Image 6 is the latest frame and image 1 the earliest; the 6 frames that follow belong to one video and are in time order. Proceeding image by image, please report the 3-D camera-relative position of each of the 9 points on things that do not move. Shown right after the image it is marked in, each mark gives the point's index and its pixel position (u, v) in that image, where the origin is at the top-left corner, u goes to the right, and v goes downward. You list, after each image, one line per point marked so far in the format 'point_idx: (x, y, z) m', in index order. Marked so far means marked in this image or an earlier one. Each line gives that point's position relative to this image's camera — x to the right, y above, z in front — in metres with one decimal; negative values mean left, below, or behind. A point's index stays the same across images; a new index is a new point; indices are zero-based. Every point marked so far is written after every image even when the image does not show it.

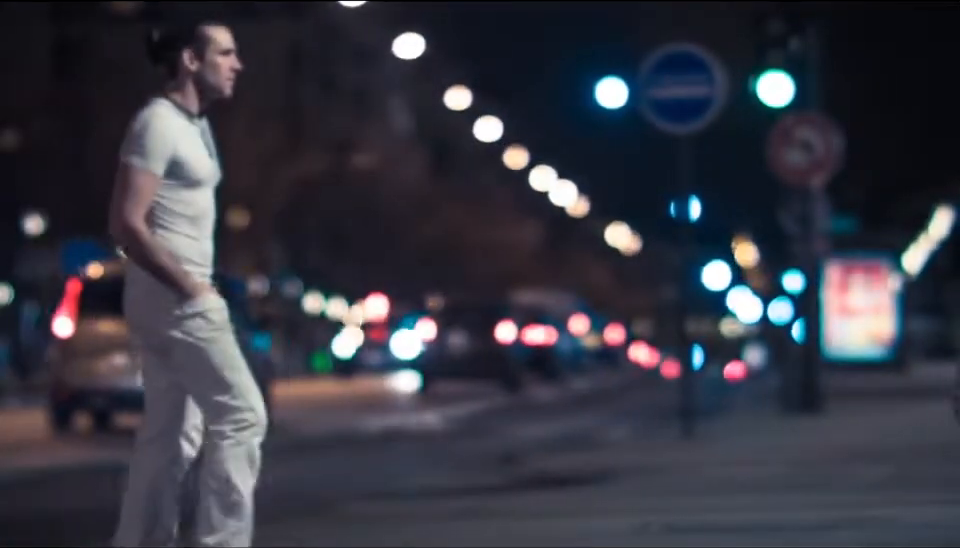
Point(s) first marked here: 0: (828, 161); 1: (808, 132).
0: (+4.0, +1.2, +19.3) m
1: (+3.7, +1.5, +19.3) m
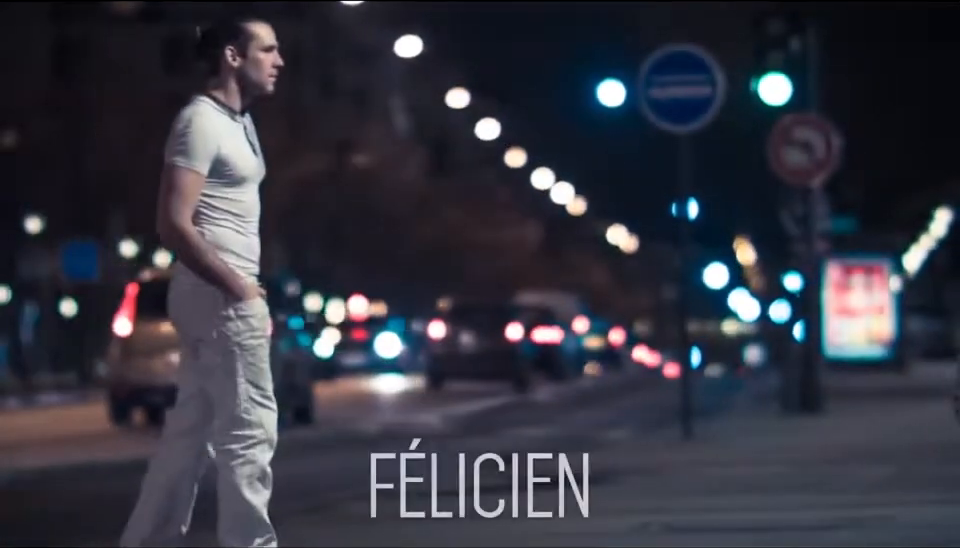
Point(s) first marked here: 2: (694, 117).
0: (+3.6, +1.1, +19.5) m
1: (+3.3, +1.4, +19.5) m
2: (+1.9, +1.4, +17.6) m
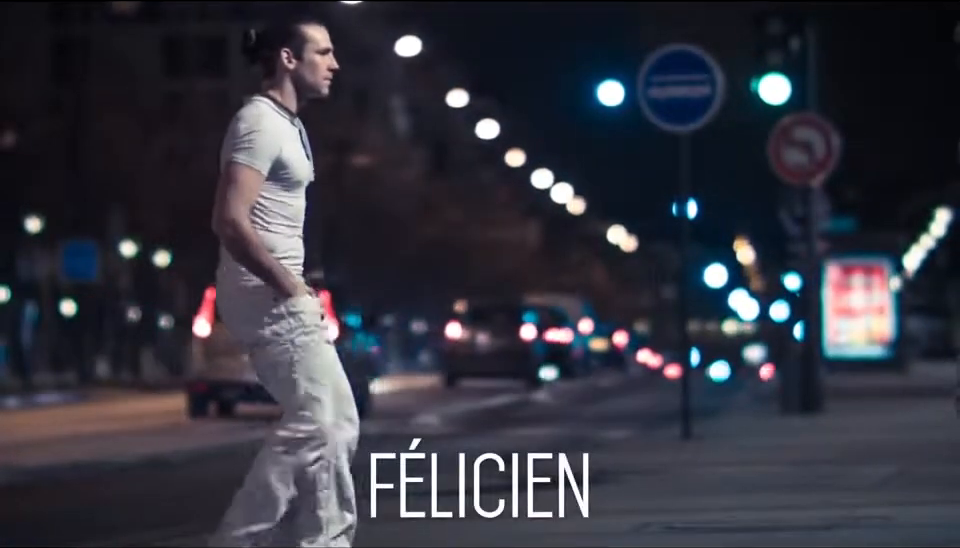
0: (+3.6, +1.1, +19.5) m
1: (+3.3, +1.4, +19.5) m
2: (+1.9, +1.4, +17.6) m
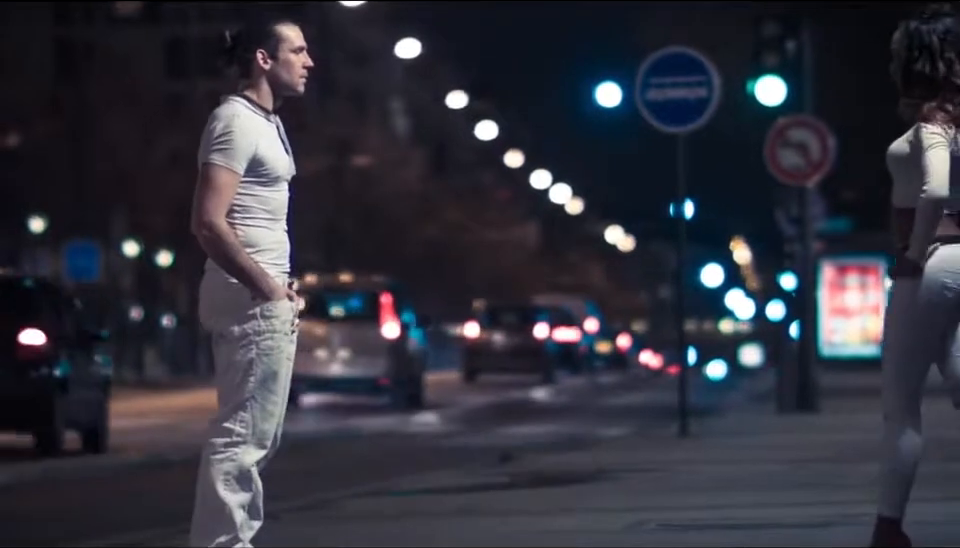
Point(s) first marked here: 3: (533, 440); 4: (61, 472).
0: (+3.5, +1.1, +19.7) m
1: (+3.3, +1.4, +19.6) m
2: (+1.9, +1.4, +17.7) m
3: (+0.4, -1.5, +17.5) m
4: (-3.5, -1.7, +15.8) m
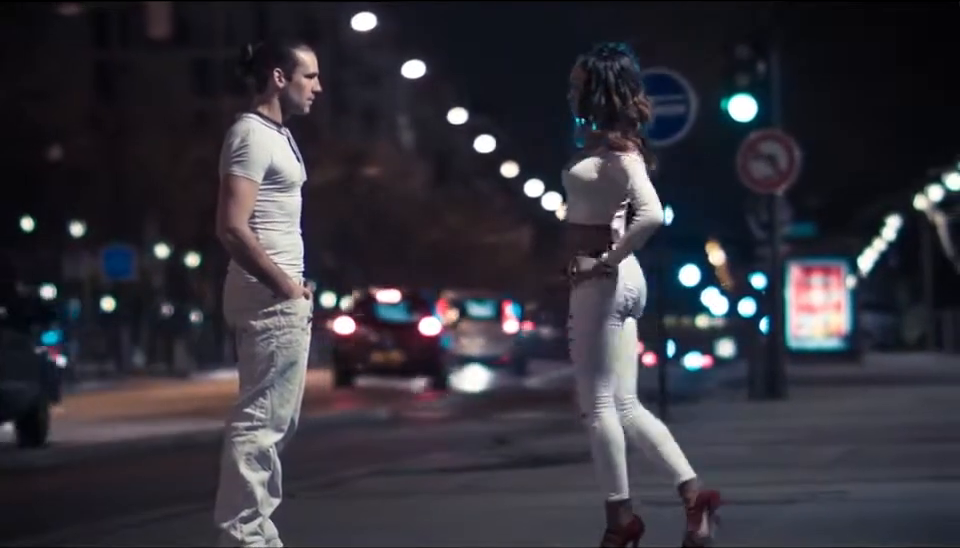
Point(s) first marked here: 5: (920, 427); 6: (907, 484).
0: (+3.5, +1.2, +20.9) m
1: (+3.3, +1.5, +20.8) m
2: (+1.9, +1.5, +18.9) m
3: (+0.4, -1.5, +18.8) m
4: (-3.5, -1.6, +17.0) m
5: (+3.6, -1.3, +15.7) m
6: (+2.9, -1.4, +12.8) m
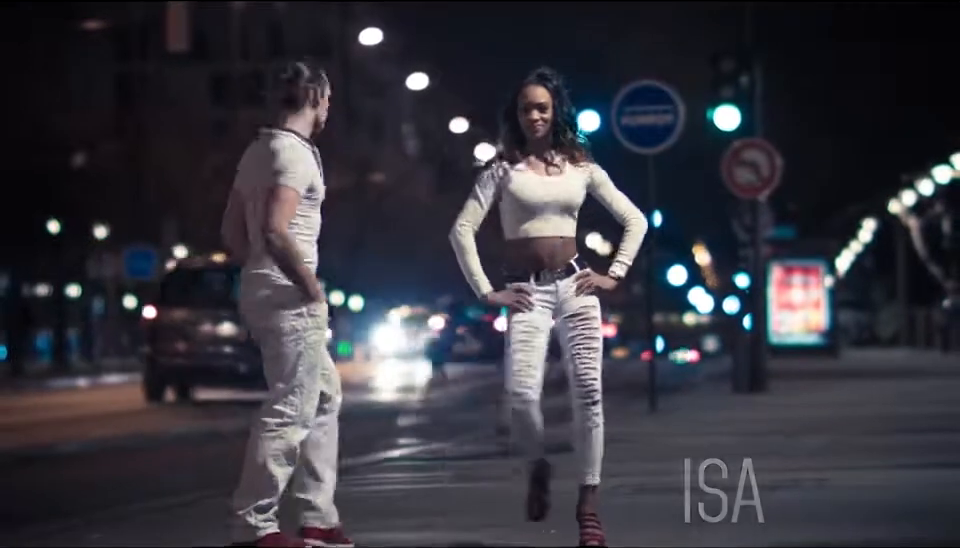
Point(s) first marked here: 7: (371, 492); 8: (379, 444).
0: (+3.5, +1.2, +21.7) m
1: (+3.3, +1.5, +21.6) m
2: (+1.9, +1.5, +19.7) m
3: (+0.4, -1.5, +19.6) m
4: (-3.5, -1.6, +17.9) m
5: (+3.6, -1.3, +16.5) m
6: (+2.9, -1.4, +13.6) m
7: (-0.7, -1.5, +13.4) m
8: (-0.9, -1.5, +17.1) m
